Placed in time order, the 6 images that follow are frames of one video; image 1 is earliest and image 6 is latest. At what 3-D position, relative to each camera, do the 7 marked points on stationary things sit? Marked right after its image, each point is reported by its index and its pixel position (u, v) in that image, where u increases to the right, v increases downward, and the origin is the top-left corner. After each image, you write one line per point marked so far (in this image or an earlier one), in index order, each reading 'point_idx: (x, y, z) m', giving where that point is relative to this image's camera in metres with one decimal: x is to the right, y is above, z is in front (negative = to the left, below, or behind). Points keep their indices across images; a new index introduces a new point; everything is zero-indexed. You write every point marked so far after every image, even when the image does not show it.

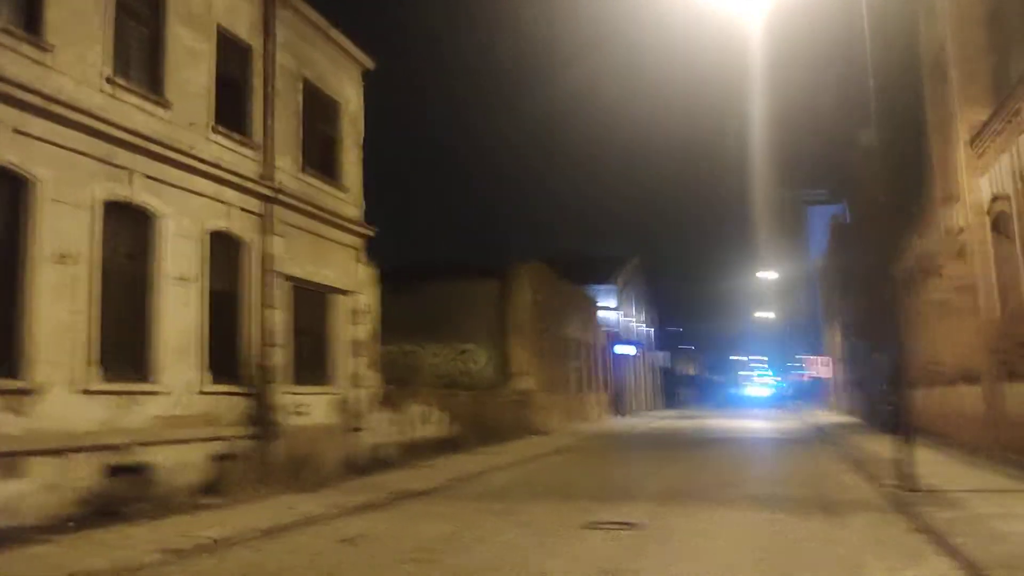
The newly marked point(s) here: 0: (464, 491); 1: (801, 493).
0: (-0.9, -3.7, +16.0) m
1: (+4.7, -3.3, +14.2) m
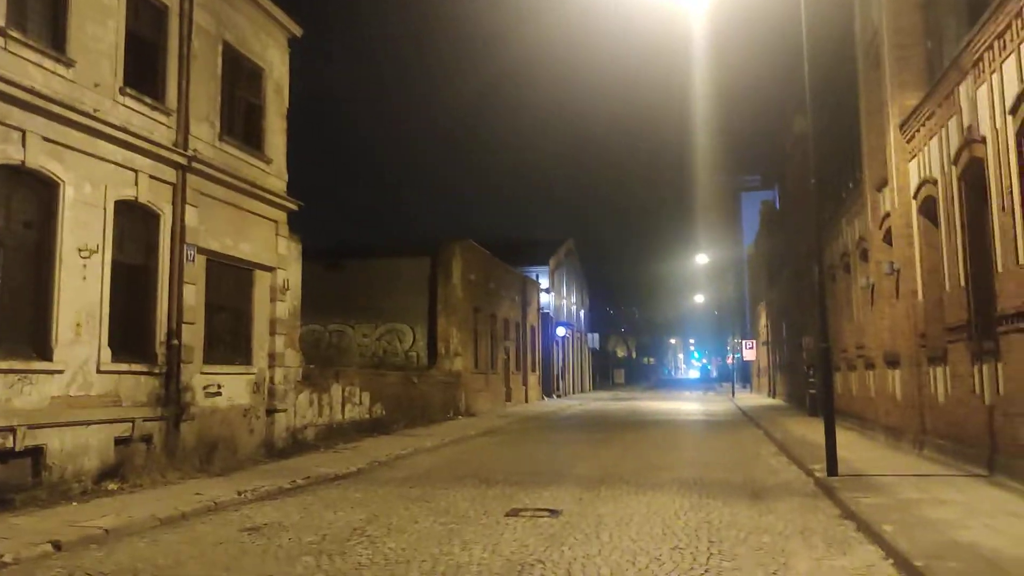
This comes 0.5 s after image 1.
0: (-2.2, -3.3, +15.4) m
1: (+3.5, -3.0, +14.0) m
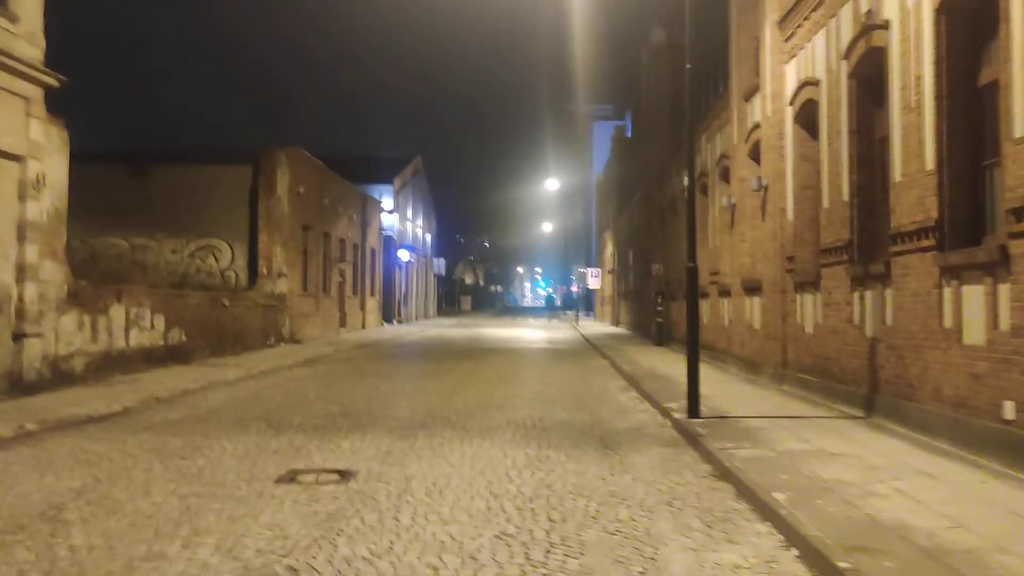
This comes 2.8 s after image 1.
0: (-5.0, -1.8, +12.2) m
1: (+0.8, -1.8, +11.8) m
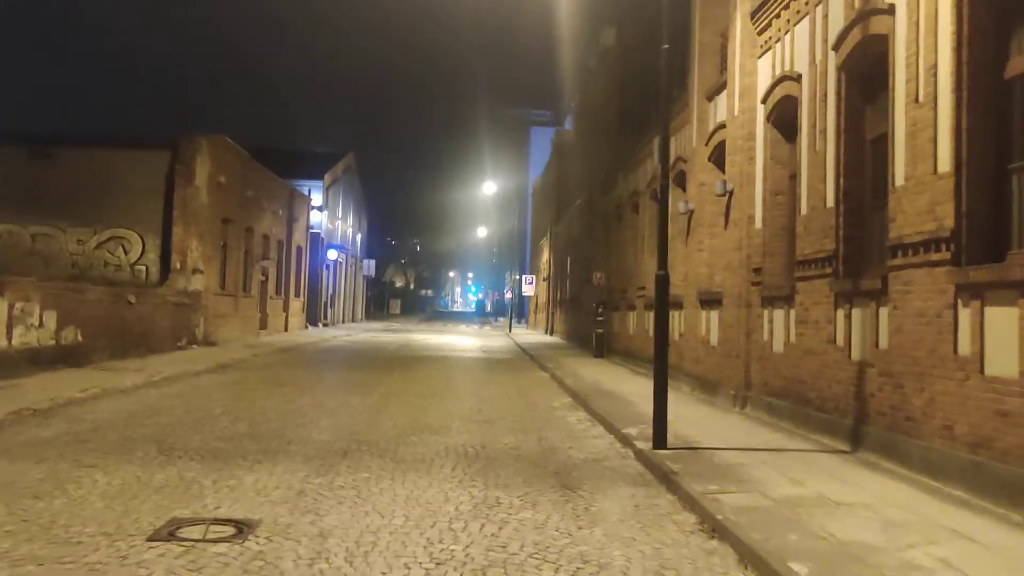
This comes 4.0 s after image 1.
0: (-5.8, -1.7, +10.2) m
1: (+0.1, -1.8, +10.3) m
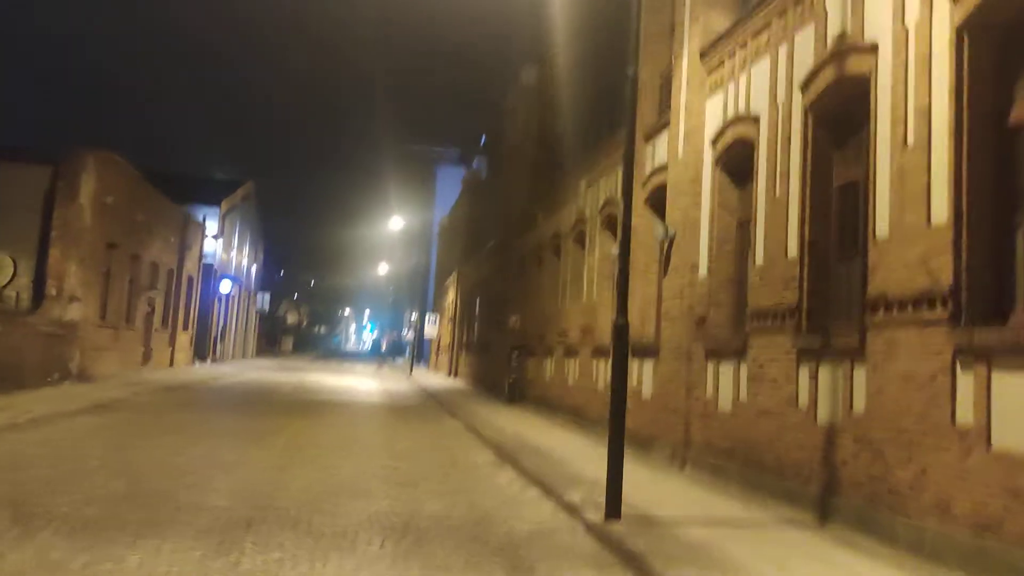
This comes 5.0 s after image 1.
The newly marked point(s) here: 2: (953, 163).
0: (-6.4, -2.0, +8.3) m
1: (-0.6, -2.3, +9.0) m
2: (+3.6, +1.0, +7.2) m
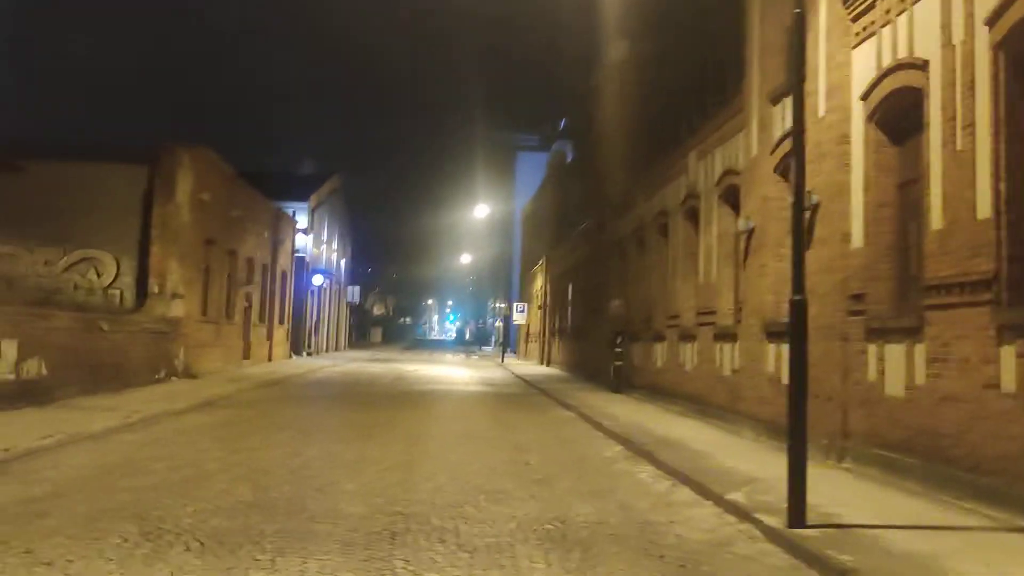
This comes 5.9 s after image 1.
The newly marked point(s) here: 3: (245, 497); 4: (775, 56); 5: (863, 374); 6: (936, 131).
0: (-5.0, -2.0, +7.8) m
1: (+0.9, -2.1, +8.1) m
2: (+4.8, +1.3, +5.8) m
3: (-2.6, -2.0, +8.4) m
4: (+4.3, +3.8, +14.1) m
5: (+4.4, -1.1, +10.7) m
6: (+4.6, +1.7, +9.5) m
